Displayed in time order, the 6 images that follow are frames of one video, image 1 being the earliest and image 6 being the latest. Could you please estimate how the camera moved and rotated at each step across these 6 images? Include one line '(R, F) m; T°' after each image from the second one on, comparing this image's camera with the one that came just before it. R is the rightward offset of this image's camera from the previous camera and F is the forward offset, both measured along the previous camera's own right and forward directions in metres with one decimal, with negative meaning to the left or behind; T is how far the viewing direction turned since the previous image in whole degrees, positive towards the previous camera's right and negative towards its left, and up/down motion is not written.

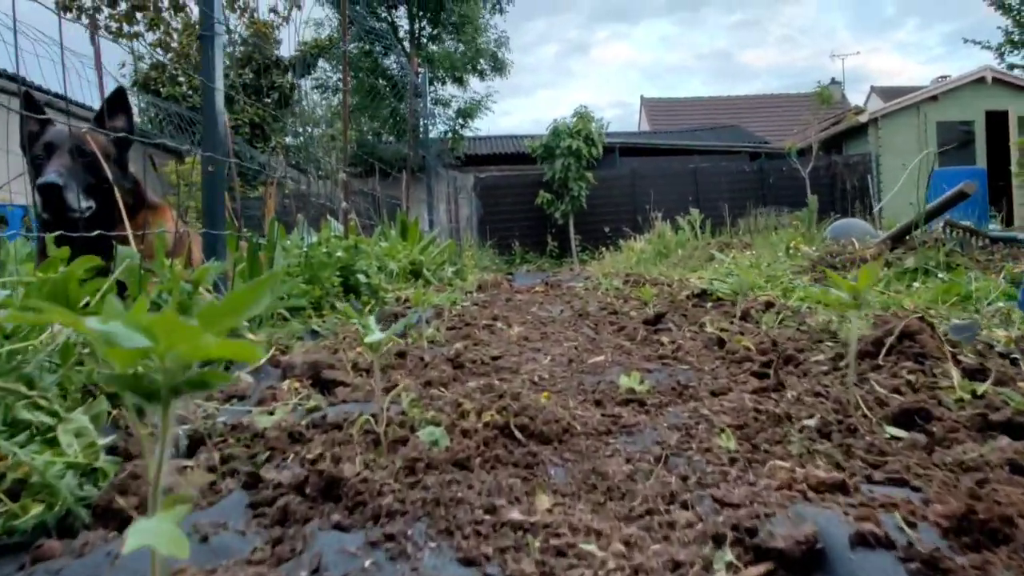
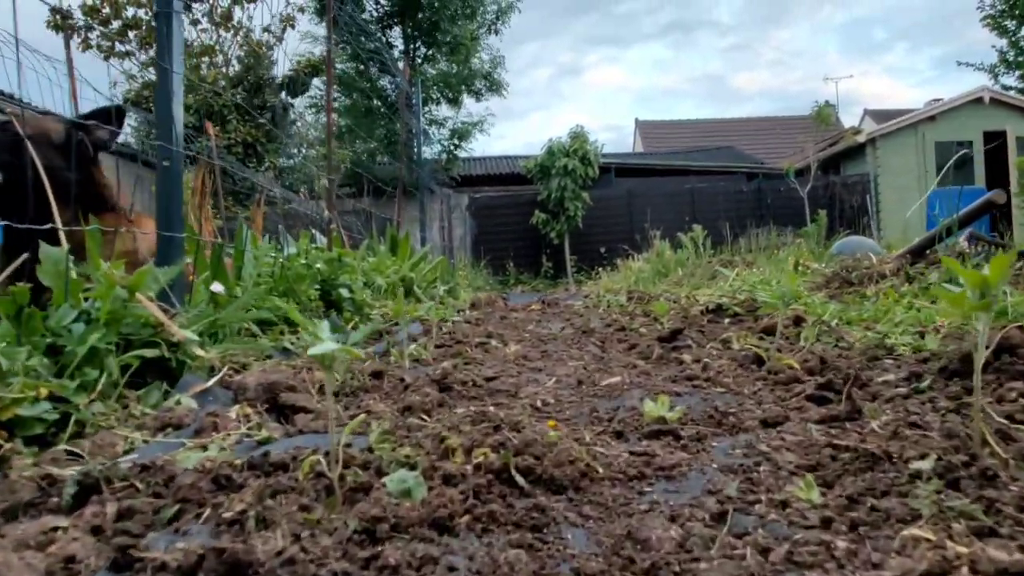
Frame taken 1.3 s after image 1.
(0.0, +0.3) m; 0°
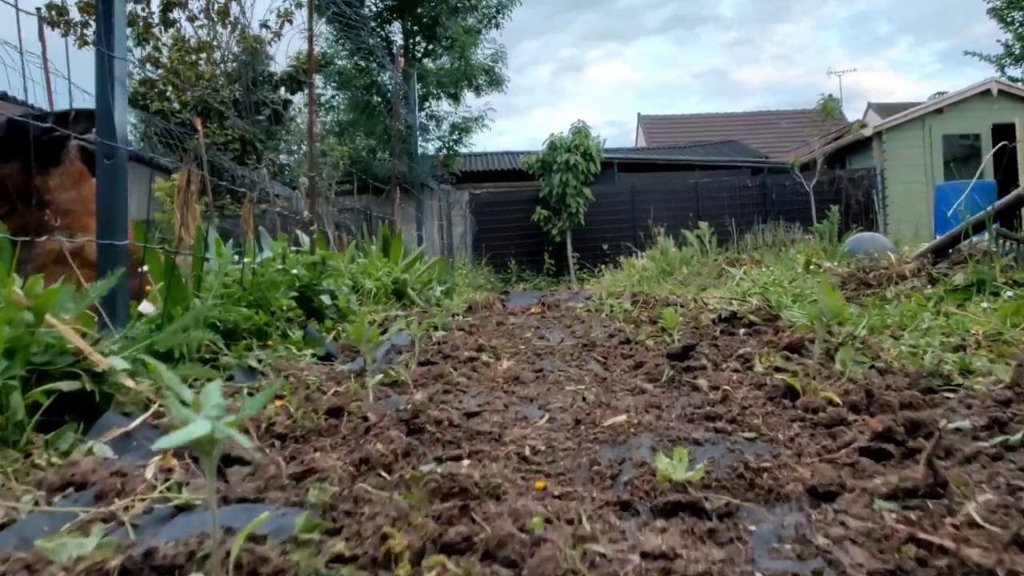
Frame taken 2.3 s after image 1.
(0.0, +0.3) m; 0°
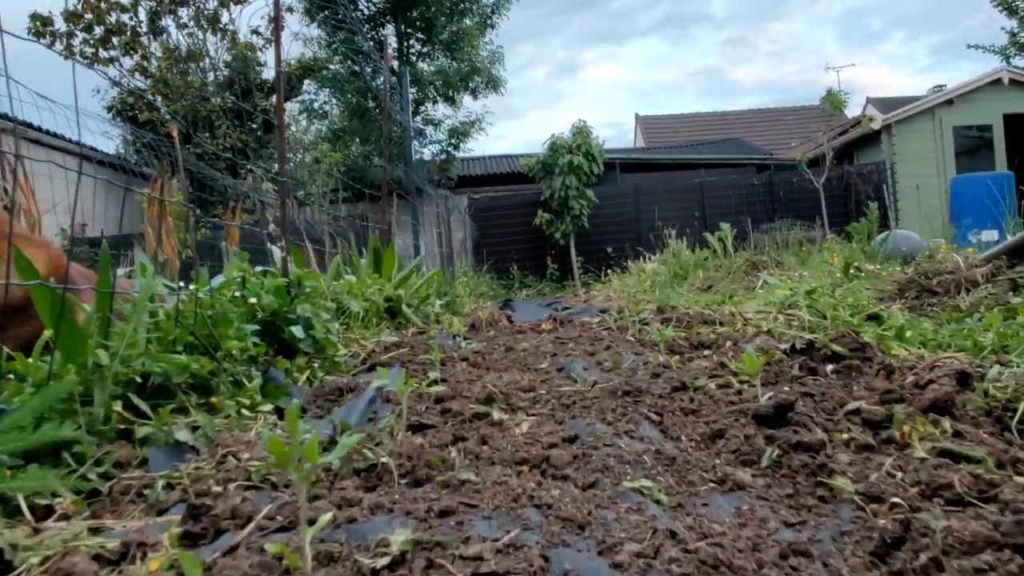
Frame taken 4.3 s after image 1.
(0.0, +0.6) m; 0°
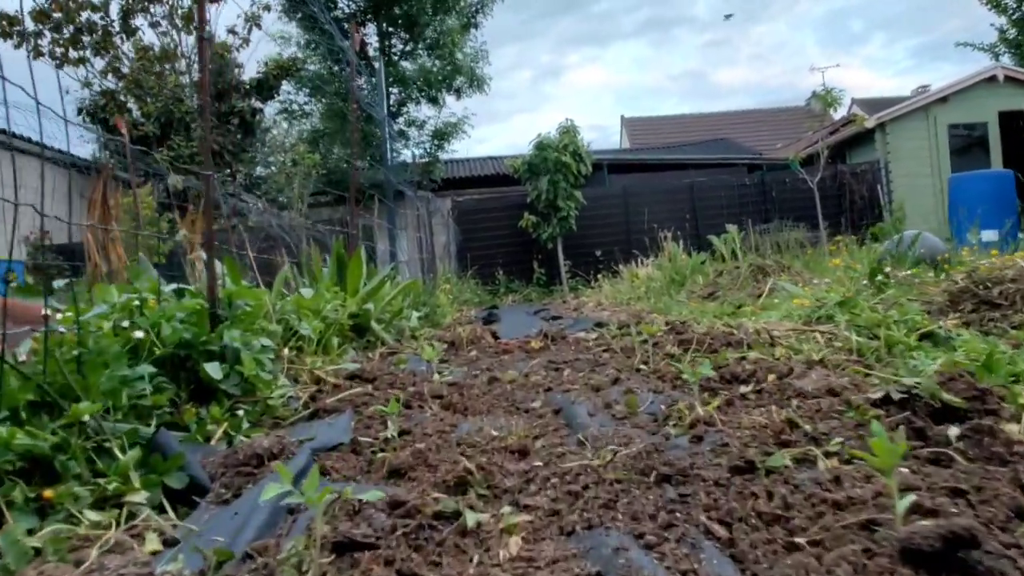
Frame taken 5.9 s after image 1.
(0.0, +0.6) m; +1°
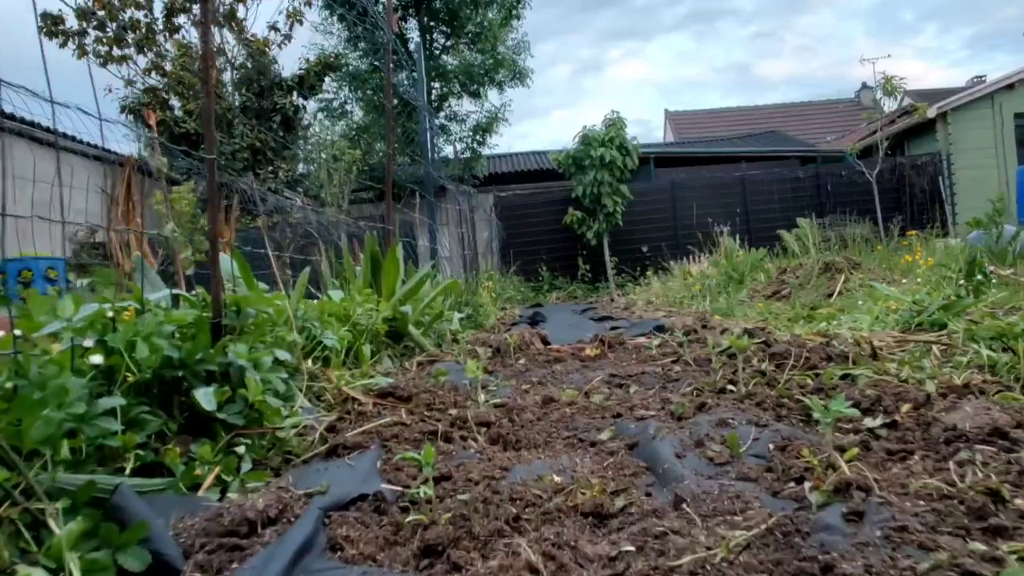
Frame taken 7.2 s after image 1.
(0.0, +0.4) m; -3°
